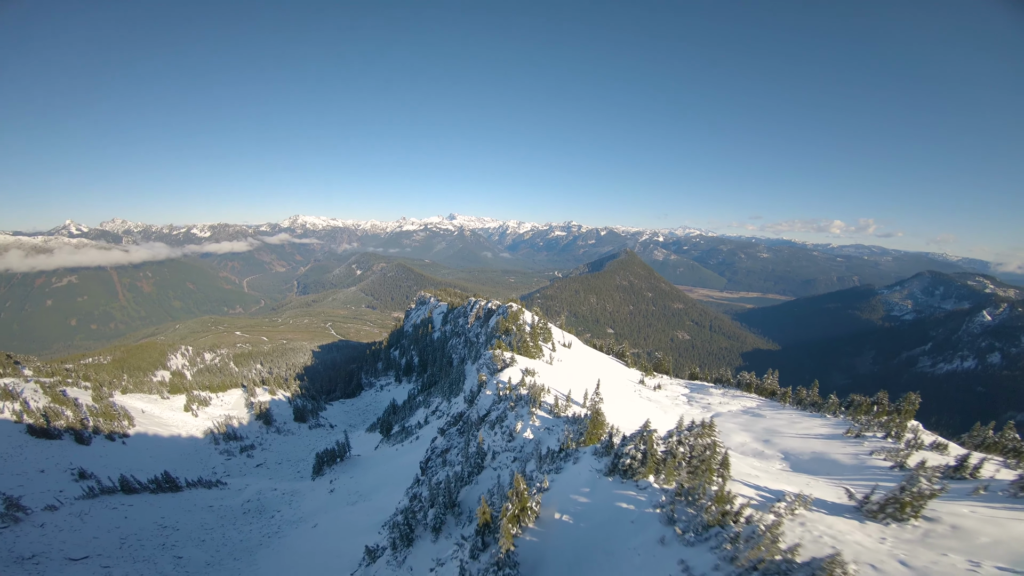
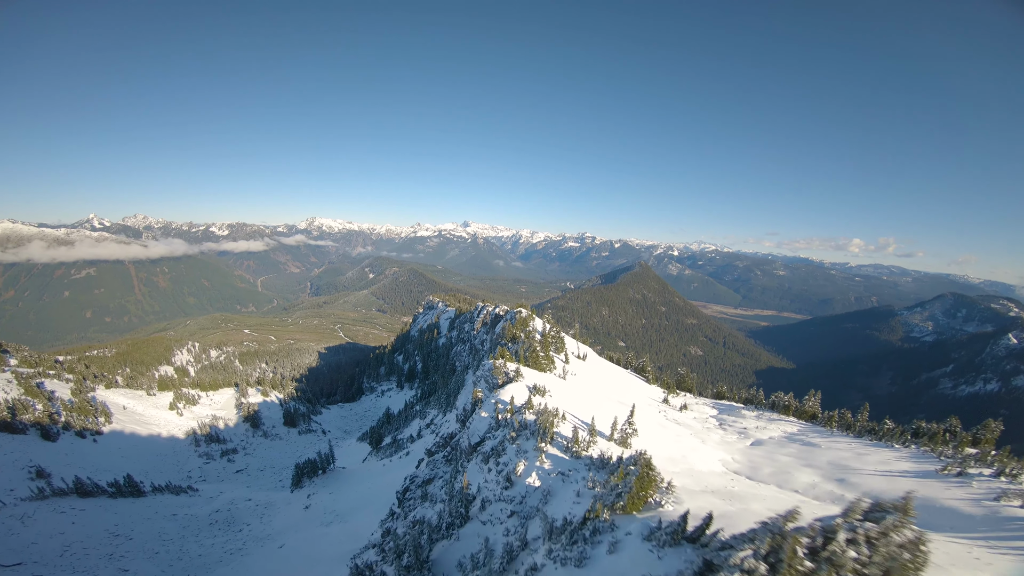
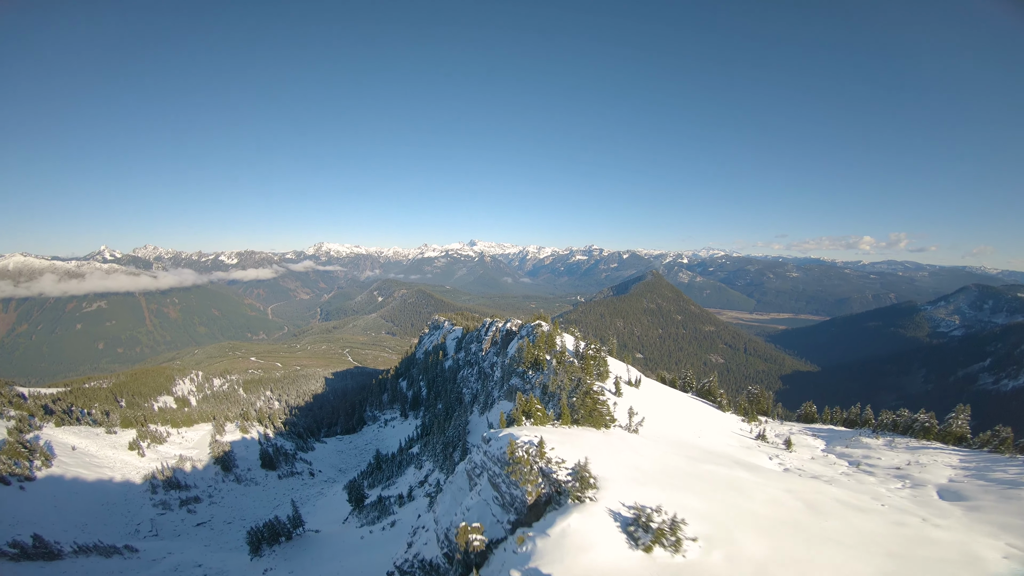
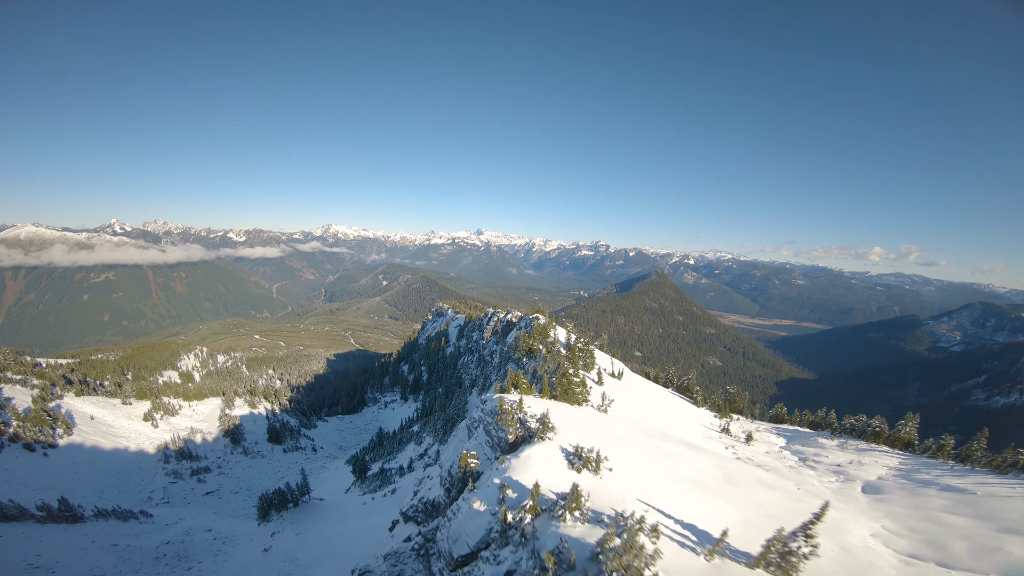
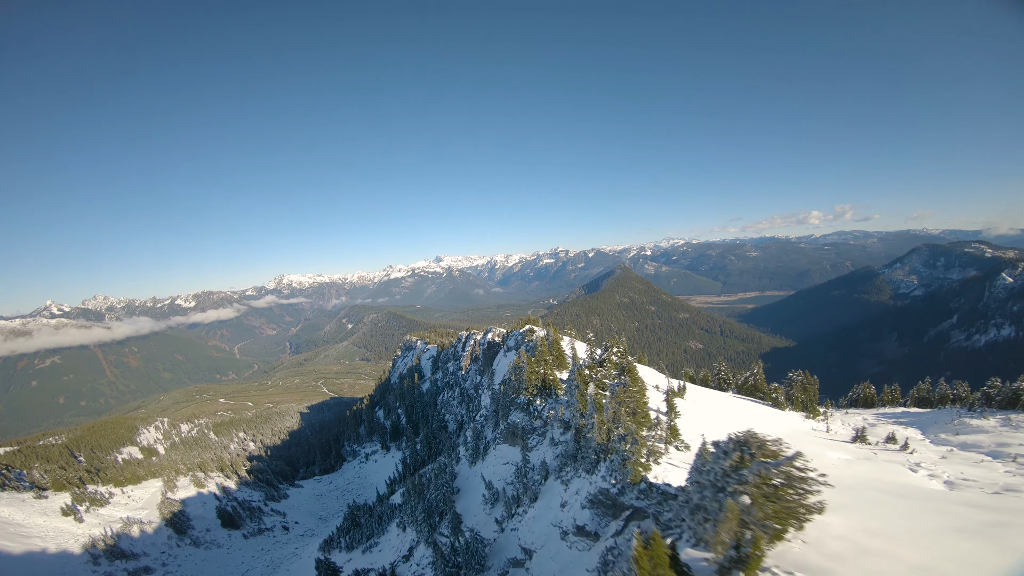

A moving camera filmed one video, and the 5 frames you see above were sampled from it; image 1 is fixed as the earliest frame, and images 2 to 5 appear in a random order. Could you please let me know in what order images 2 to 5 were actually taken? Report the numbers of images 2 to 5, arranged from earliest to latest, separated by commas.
2, 4, 3, 5
